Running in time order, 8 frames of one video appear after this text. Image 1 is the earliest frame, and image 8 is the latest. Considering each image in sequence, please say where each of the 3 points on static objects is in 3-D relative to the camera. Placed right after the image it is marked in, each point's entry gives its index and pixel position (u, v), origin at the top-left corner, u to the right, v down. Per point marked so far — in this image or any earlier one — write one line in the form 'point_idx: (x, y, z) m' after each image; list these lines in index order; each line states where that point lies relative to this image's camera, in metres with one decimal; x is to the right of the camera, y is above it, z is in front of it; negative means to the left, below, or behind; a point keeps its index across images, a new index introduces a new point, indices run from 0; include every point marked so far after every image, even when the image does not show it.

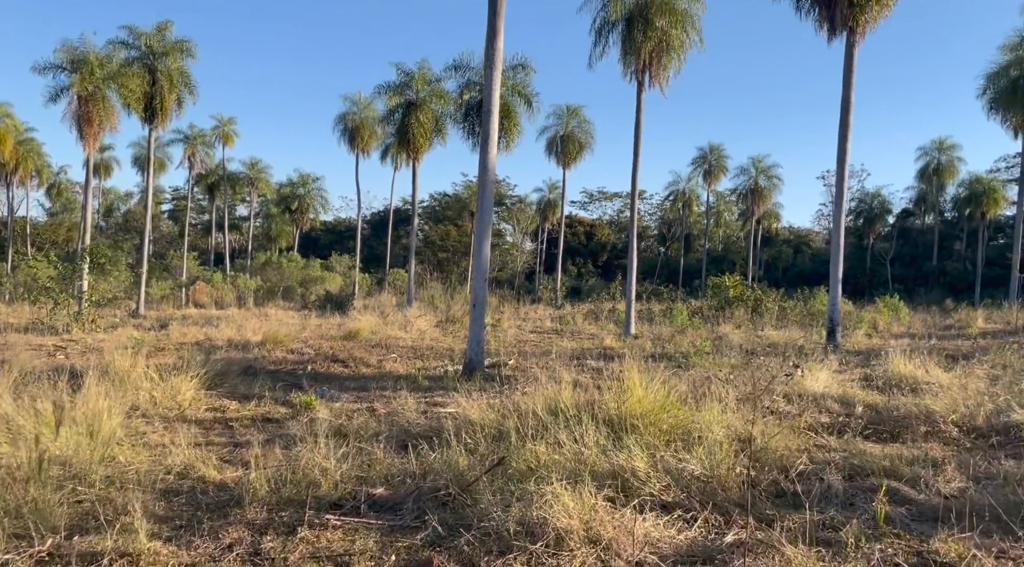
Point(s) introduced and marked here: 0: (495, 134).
0: (-0.3, +2.0, +11.2) m
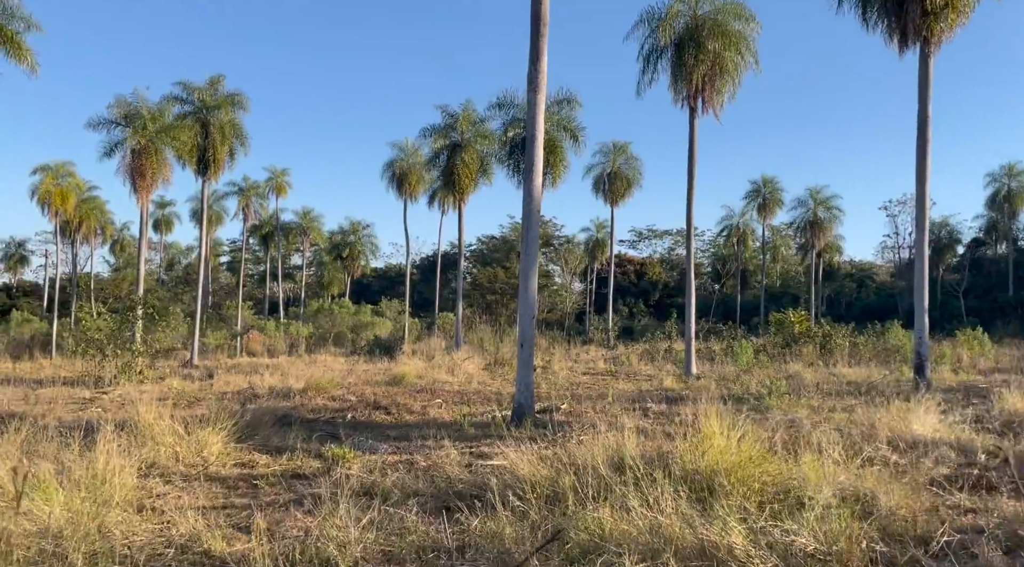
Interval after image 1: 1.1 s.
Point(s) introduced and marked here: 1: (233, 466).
0: (+0.4, +1.5, +10.5) m
1: (-2.6, -1.7, +7.6) m
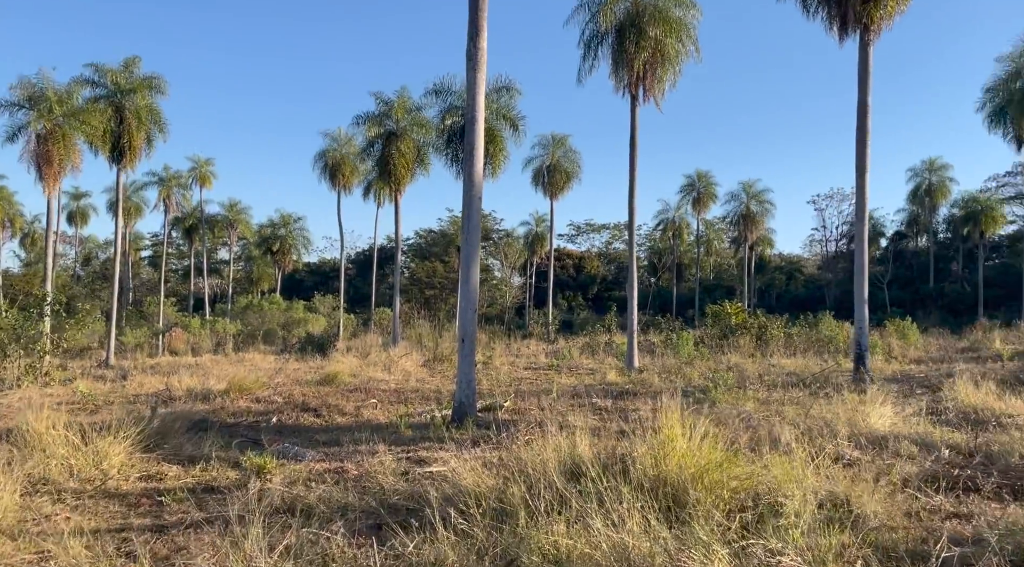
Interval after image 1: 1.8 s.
0: (-0.4, +1.7, +9.9) m
1: (-3.1, -1.6, +6.8) m
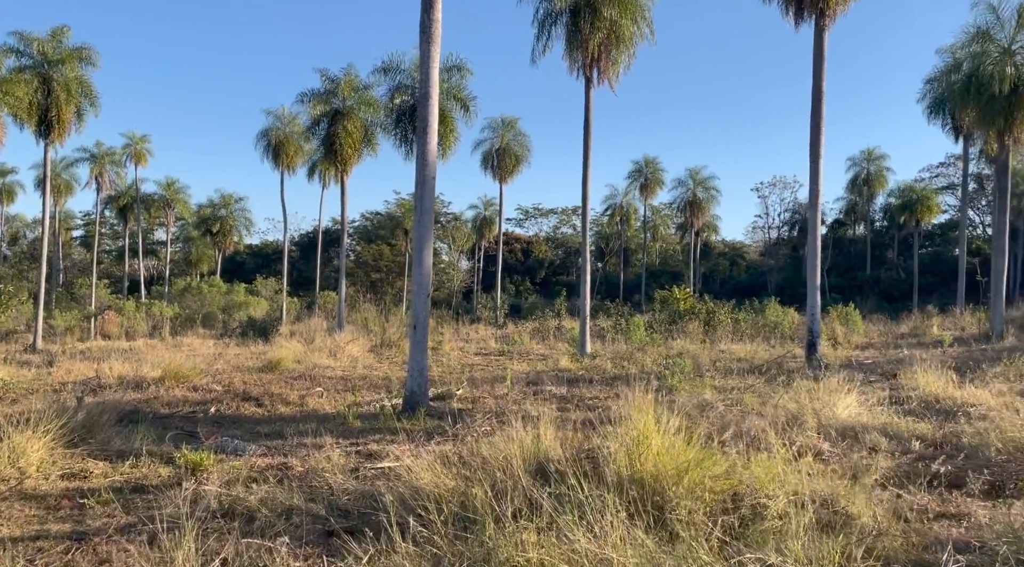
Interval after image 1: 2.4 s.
0: (-0.9, +1.8, +9.4) m
1: (-3.4, -1.5, +6.2) m
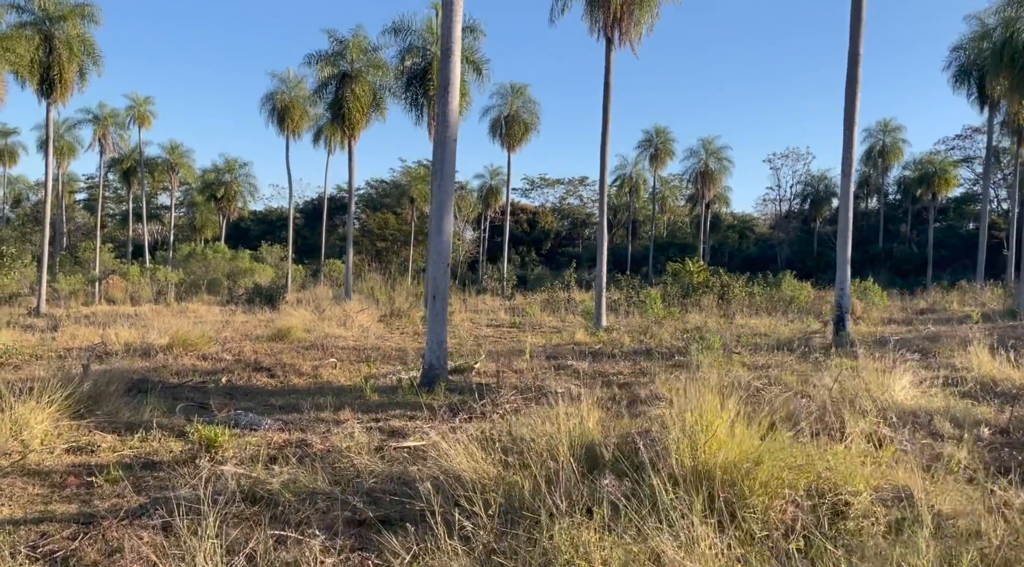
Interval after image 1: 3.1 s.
0: (-0.6, +2.2, +8.9) m
1: (-3.2, -1.2, +5.8) m
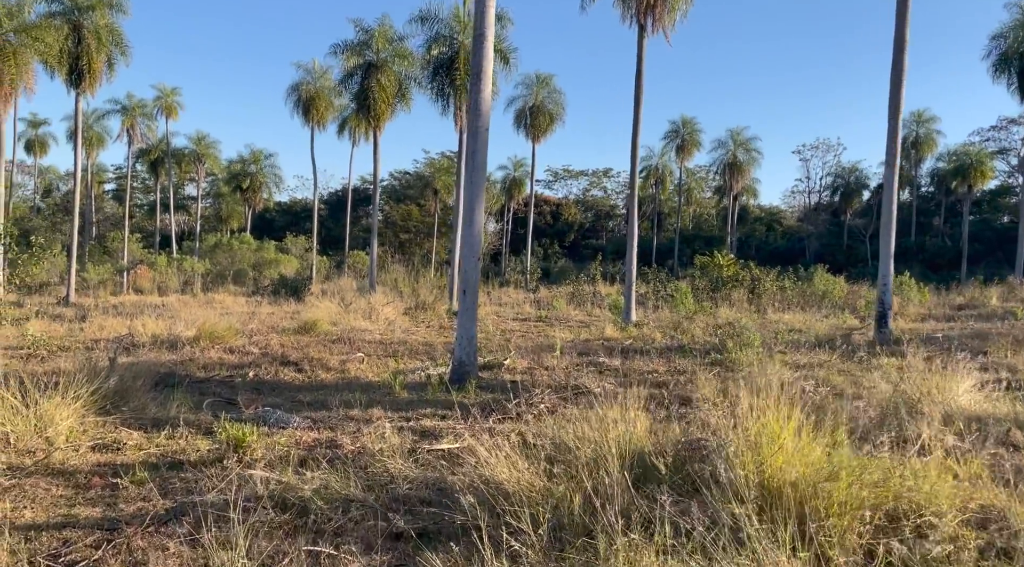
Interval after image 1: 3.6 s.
0: (-0.3, +2.3, +8.7) m
1: (-2.9, -1.2, +5.7) m
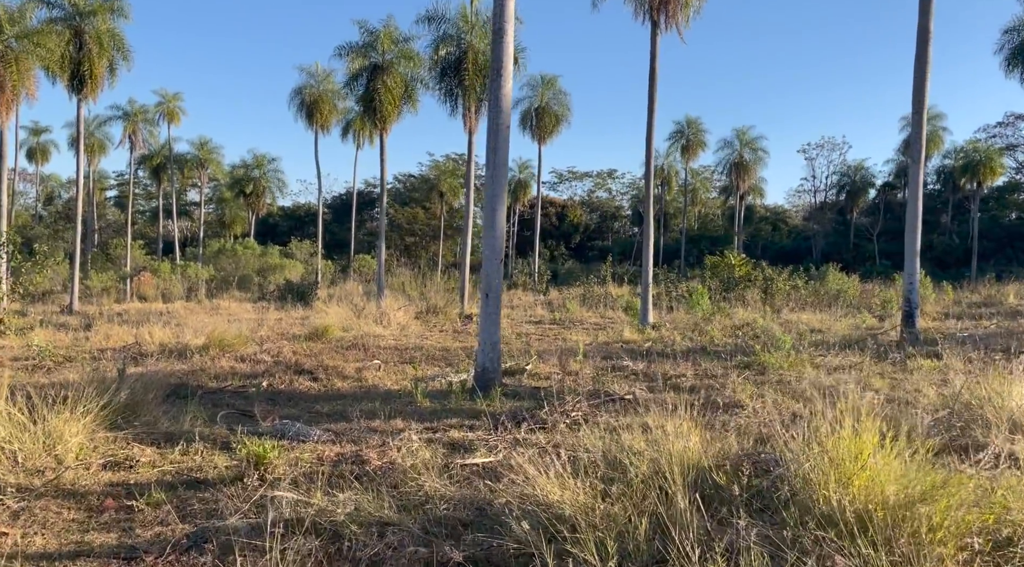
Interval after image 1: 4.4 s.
0: (0.0, +2.2, +8.3) m
1: (-2.7, -1.2, +5.4) m
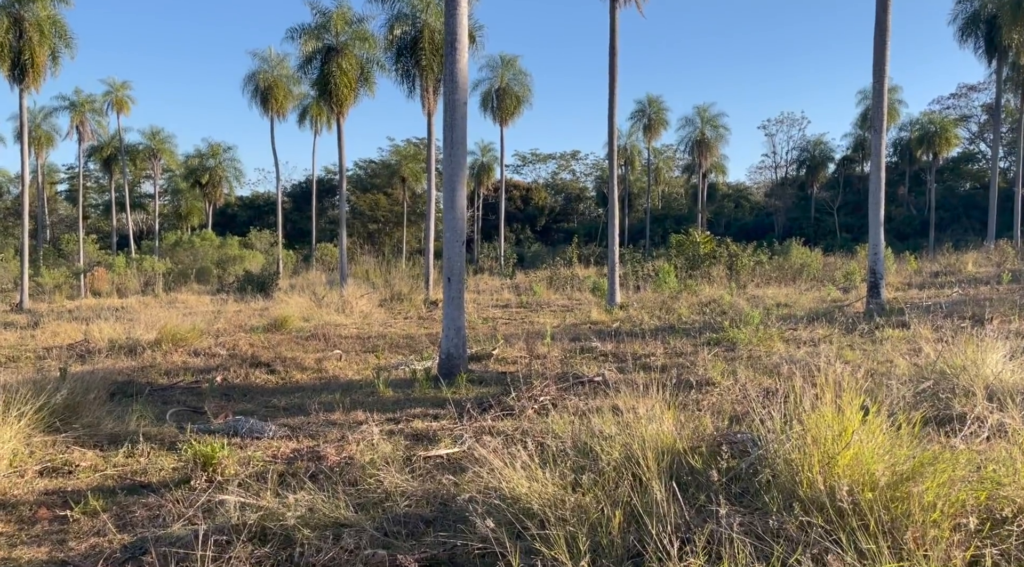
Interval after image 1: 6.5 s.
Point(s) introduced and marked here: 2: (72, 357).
0: (-0.5, +2.4, +8.0) m
1: (-2.9, -1.2, +5.0) m
2: (-5.0, -0.8, +9.3) m
